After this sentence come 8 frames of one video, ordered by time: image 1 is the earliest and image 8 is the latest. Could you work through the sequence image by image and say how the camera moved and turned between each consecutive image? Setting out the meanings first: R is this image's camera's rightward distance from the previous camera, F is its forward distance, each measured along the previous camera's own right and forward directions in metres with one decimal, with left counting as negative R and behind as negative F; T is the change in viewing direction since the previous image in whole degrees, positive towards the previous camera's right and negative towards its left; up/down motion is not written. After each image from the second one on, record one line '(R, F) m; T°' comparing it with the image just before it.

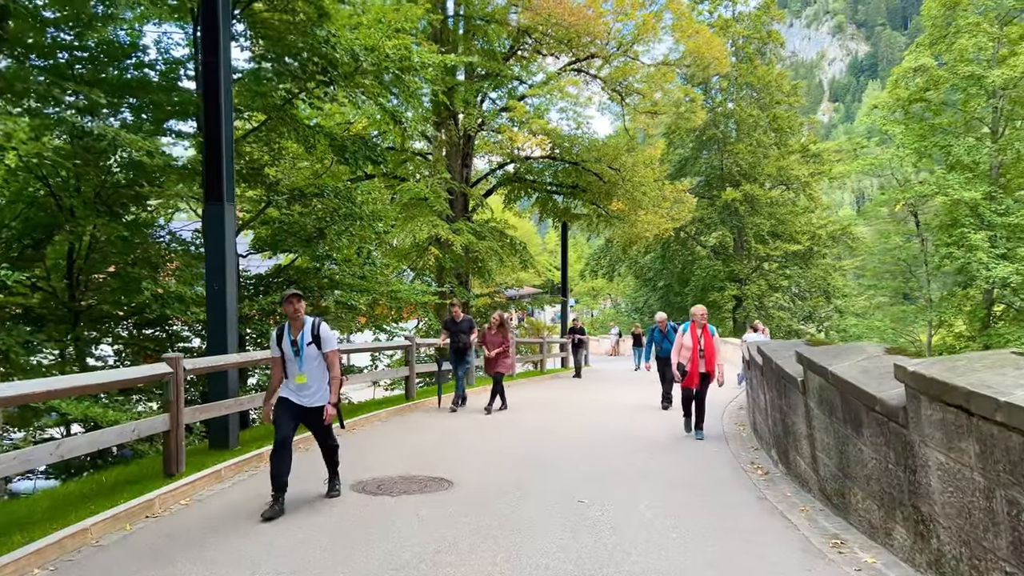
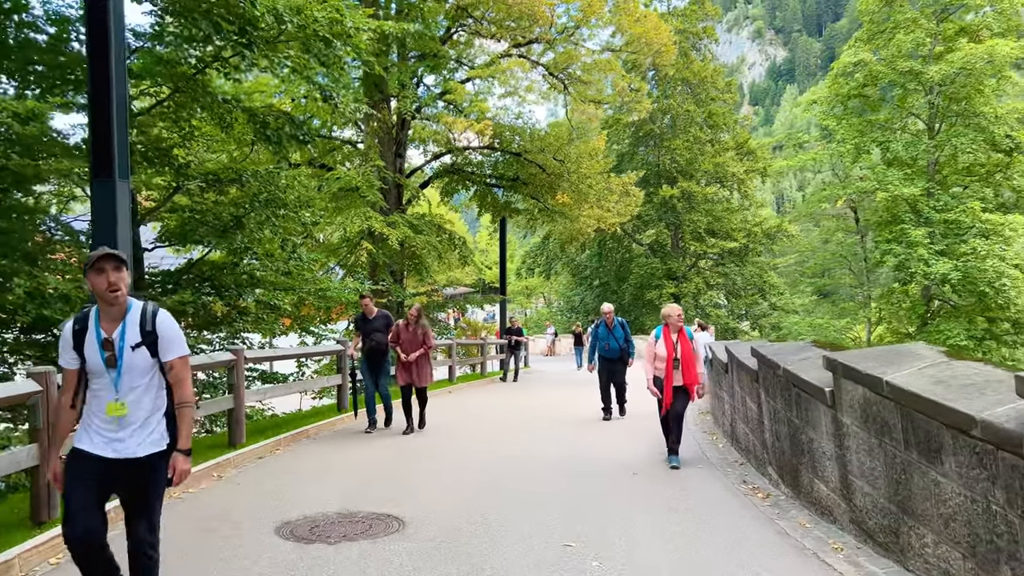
(-0.2, +1.1) m; +5°
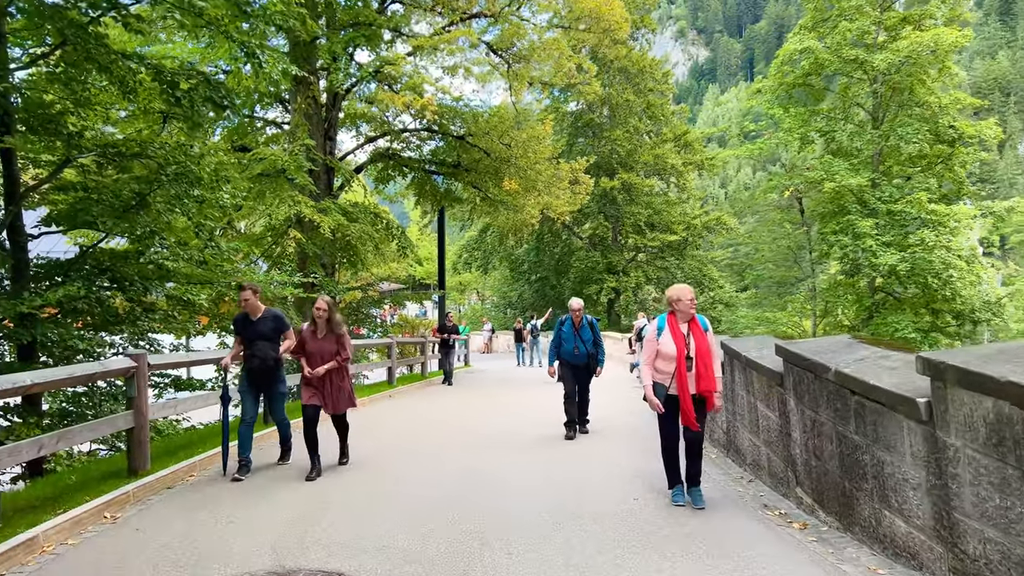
(-0.3, +1.2) m; +5°
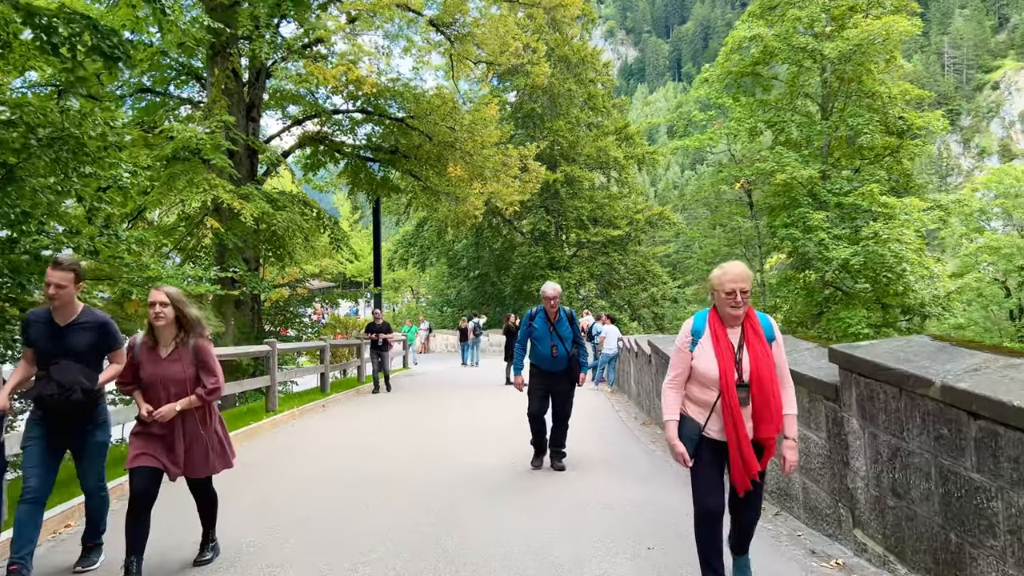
(-0.2, +1.2) m; +5°
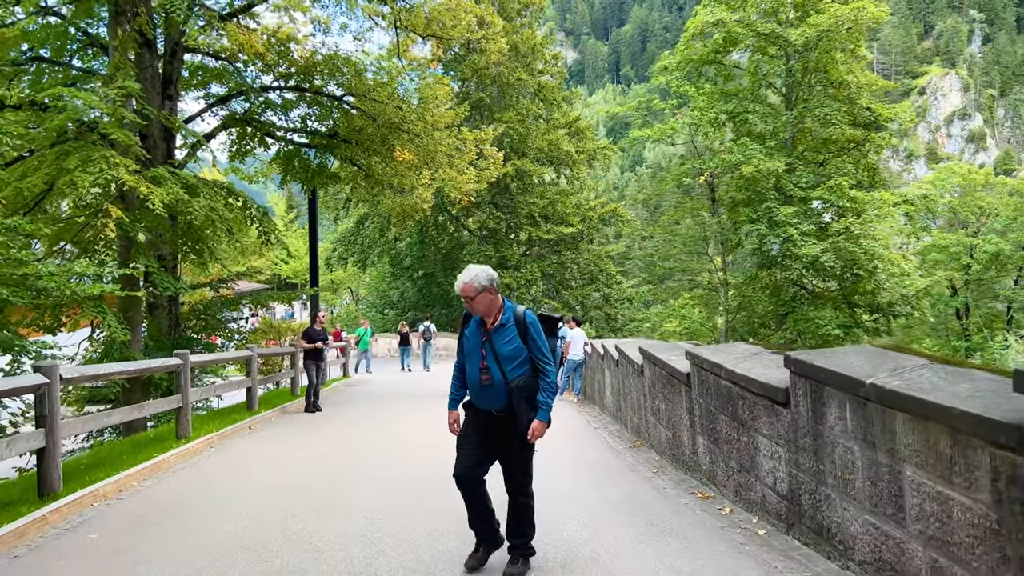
(-0.2, +1.5) m; +4°
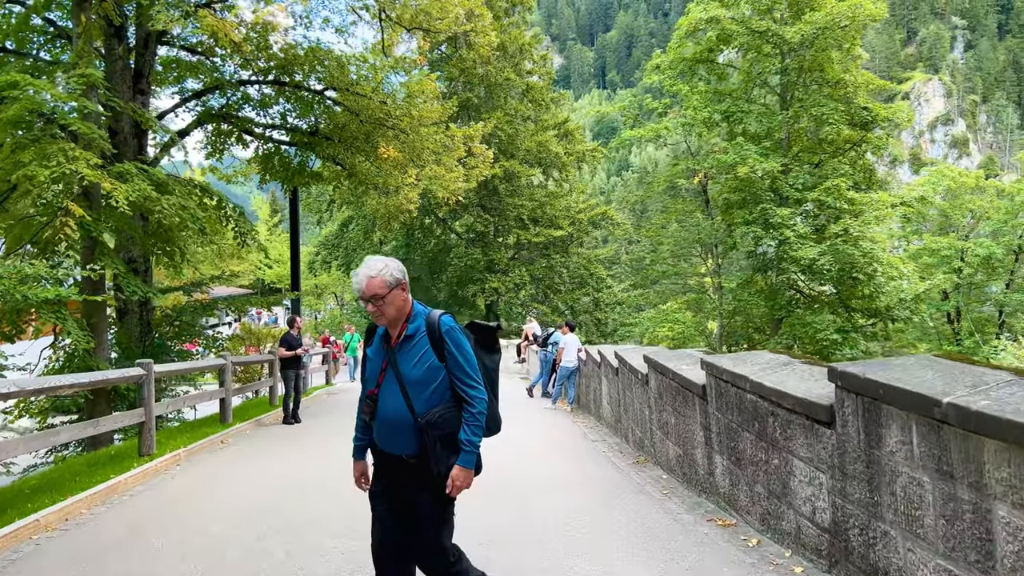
(-0.1, +0.6) m; +1°
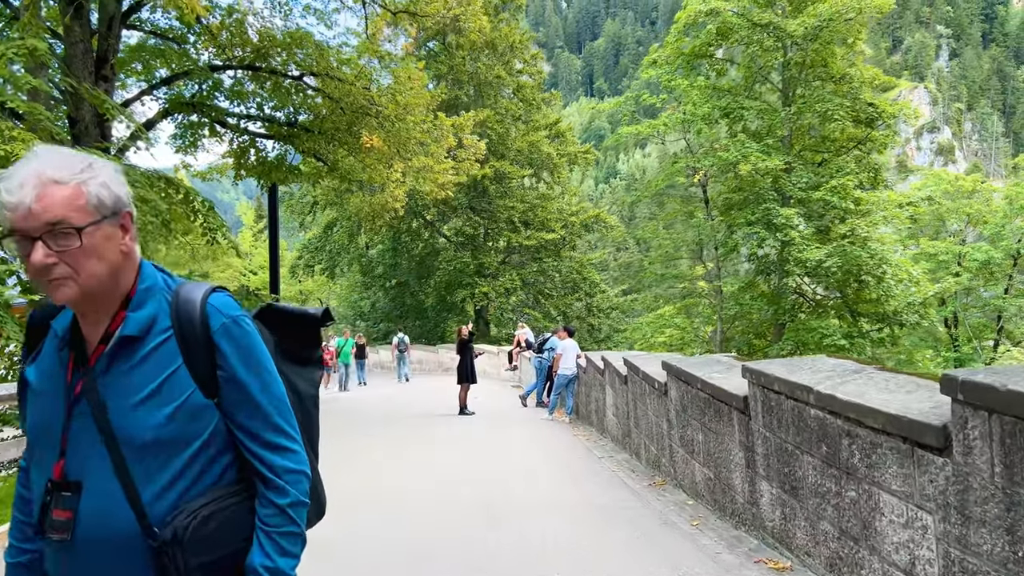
(-0.1, +0.9) m; +1°
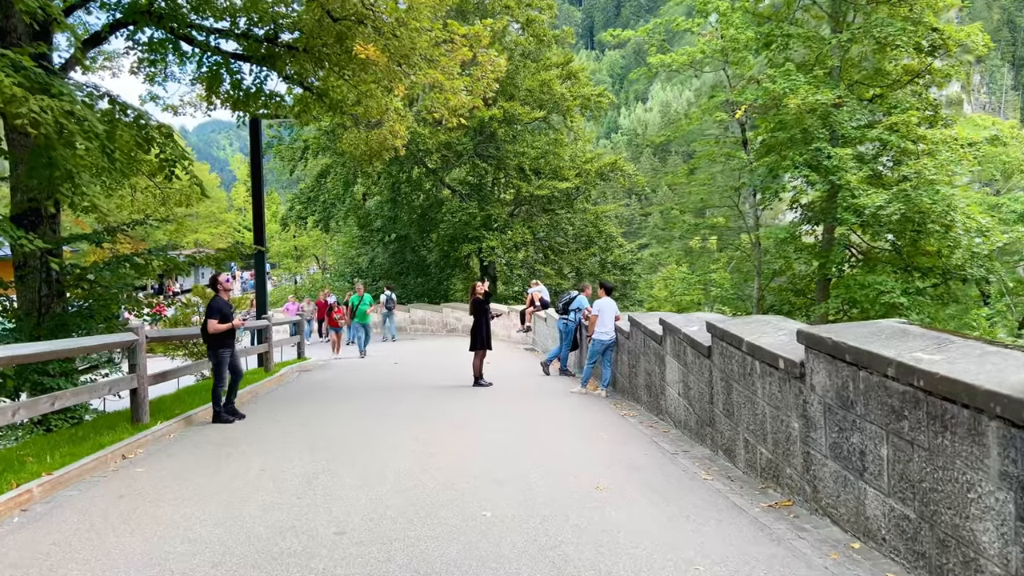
(-0.3, +2.0) m; 0°
